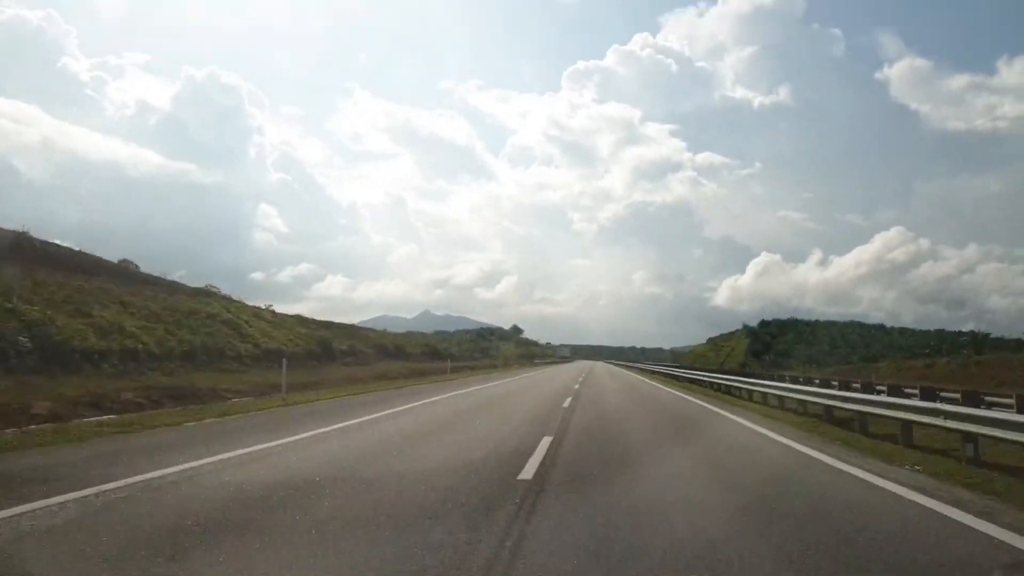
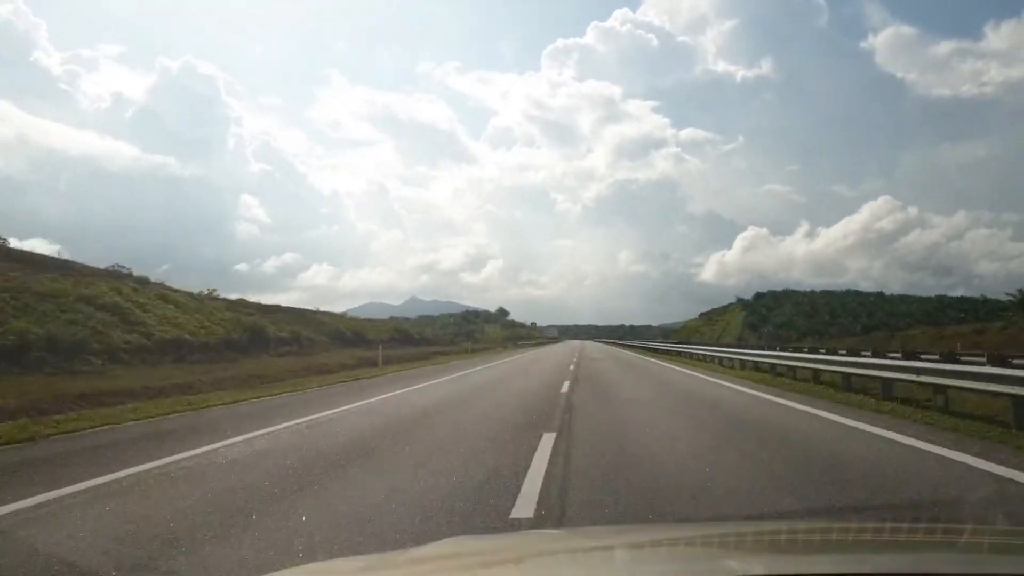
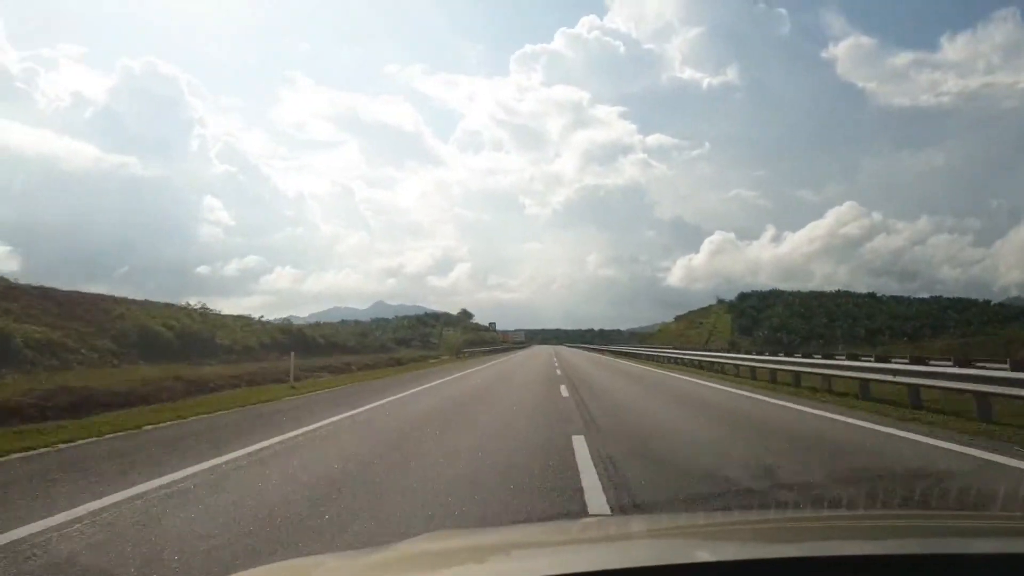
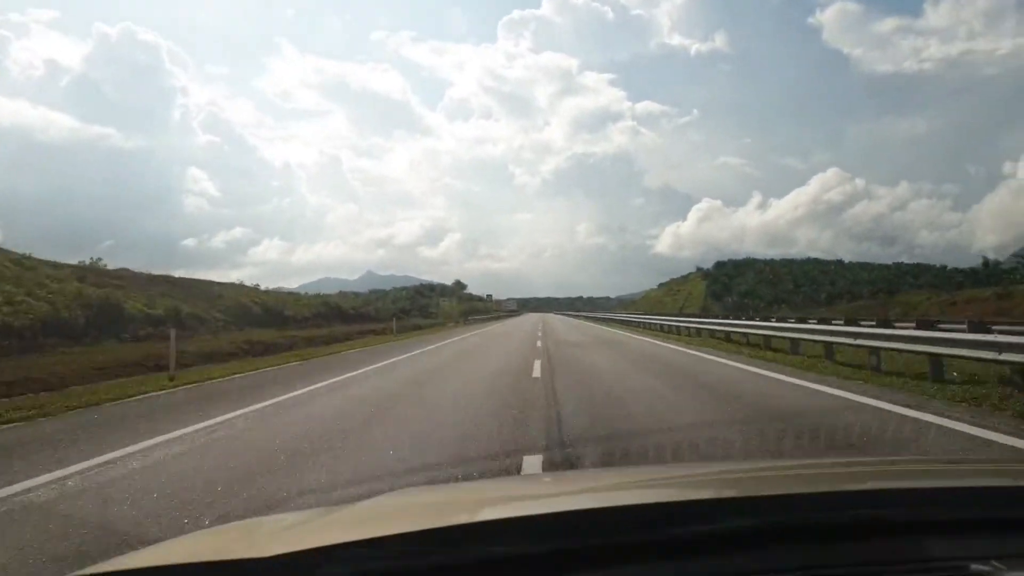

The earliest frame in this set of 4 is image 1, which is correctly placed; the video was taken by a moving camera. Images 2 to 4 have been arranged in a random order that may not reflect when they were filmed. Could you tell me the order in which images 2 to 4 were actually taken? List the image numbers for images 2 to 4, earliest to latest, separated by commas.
2, 4, 3
